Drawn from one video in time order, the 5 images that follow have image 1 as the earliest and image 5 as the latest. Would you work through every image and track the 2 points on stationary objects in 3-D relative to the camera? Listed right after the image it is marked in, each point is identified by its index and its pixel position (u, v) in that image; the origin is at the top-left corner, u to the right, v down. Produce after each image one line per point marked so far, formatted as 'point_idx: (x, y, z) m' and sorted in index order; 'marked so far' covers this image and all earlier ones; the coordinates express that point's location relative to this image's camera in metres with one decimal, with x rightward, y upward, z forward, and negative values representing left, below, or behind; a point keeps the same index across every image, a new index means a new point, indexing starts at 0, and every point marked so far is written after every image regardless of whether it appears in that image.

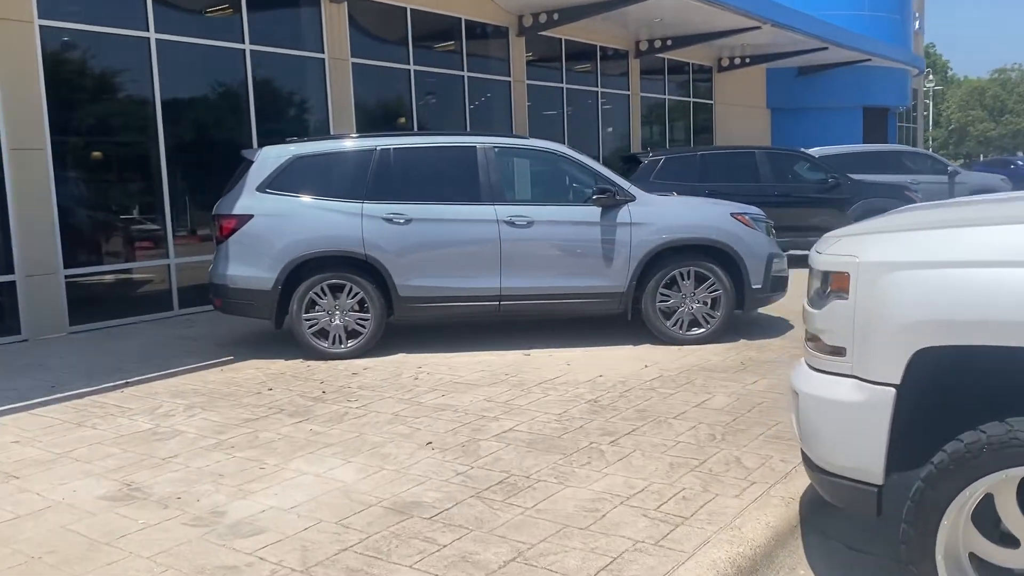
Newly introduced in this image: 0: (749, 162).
0: (+3.6, +1.9, +13.2) m
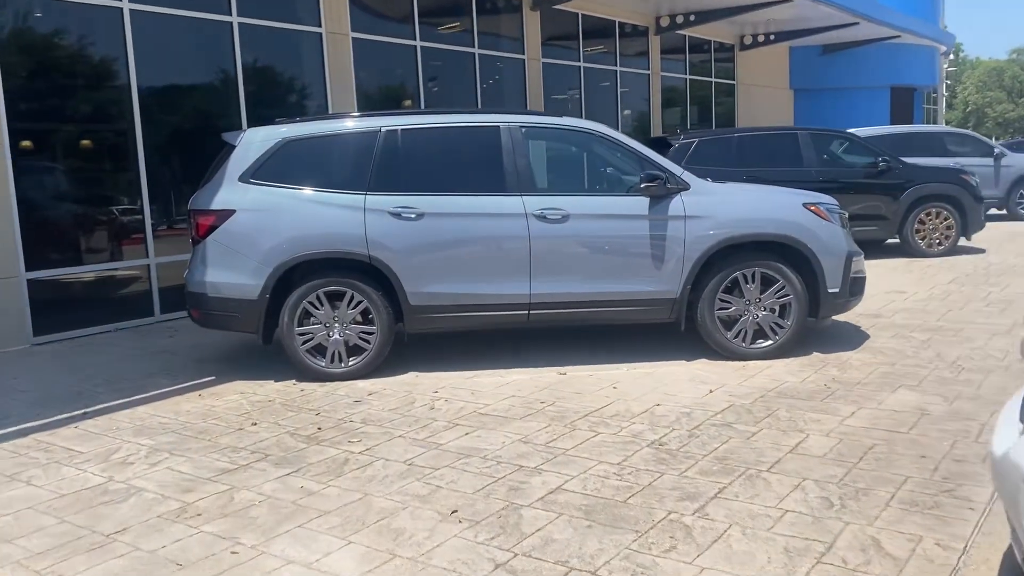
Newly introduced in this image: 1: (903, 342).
0: (+3.8, +2.0, +12.0) m
1: (+3.1, -0.4, +7.0) m
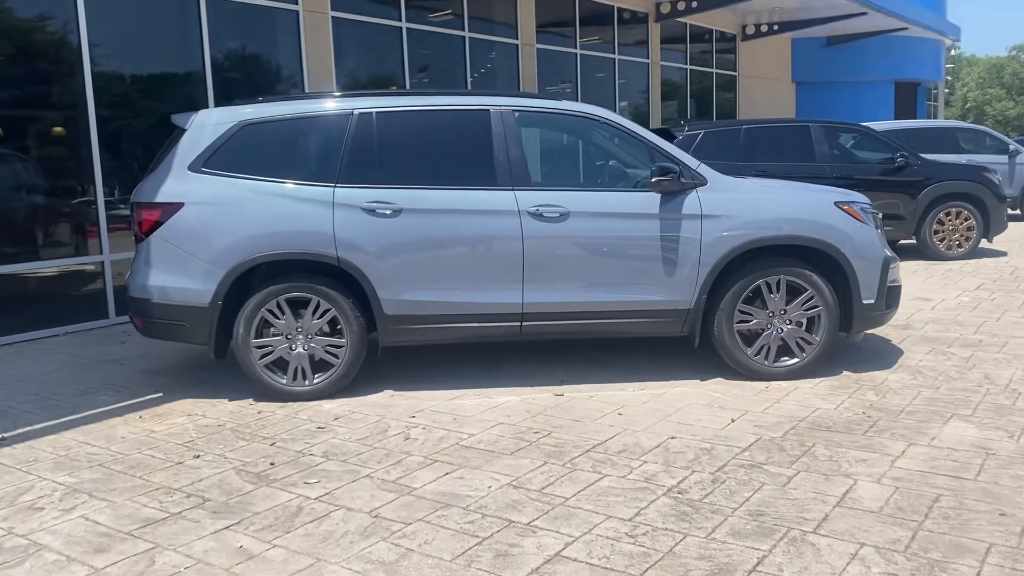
0: (+3.7, +1.9, +11.2) m
1: (+3.0, -0.5, +6.2) m
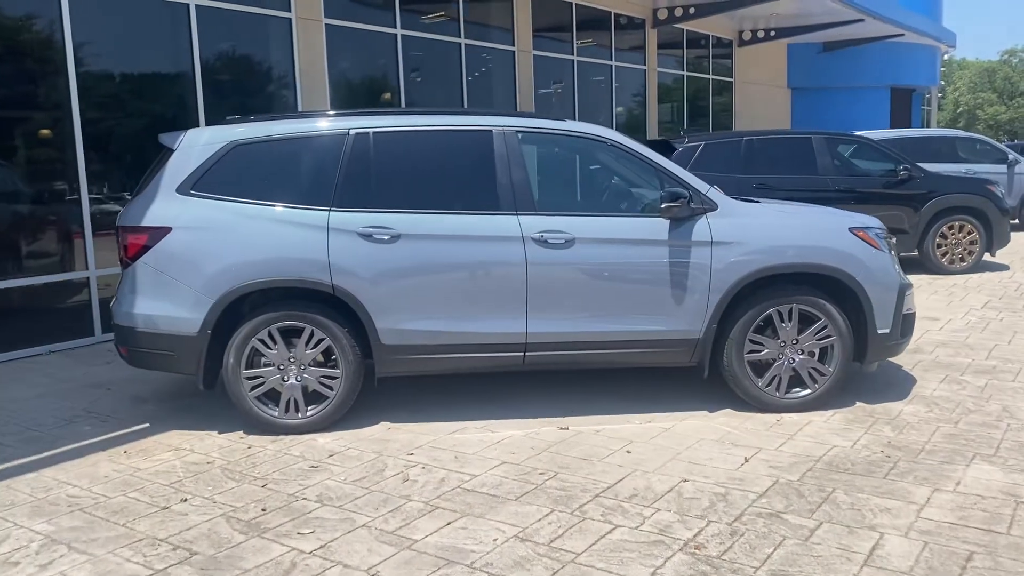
0: (+3.7, +1.7, +11.0) m
1: (+3.0, -0.7, +6.0) m
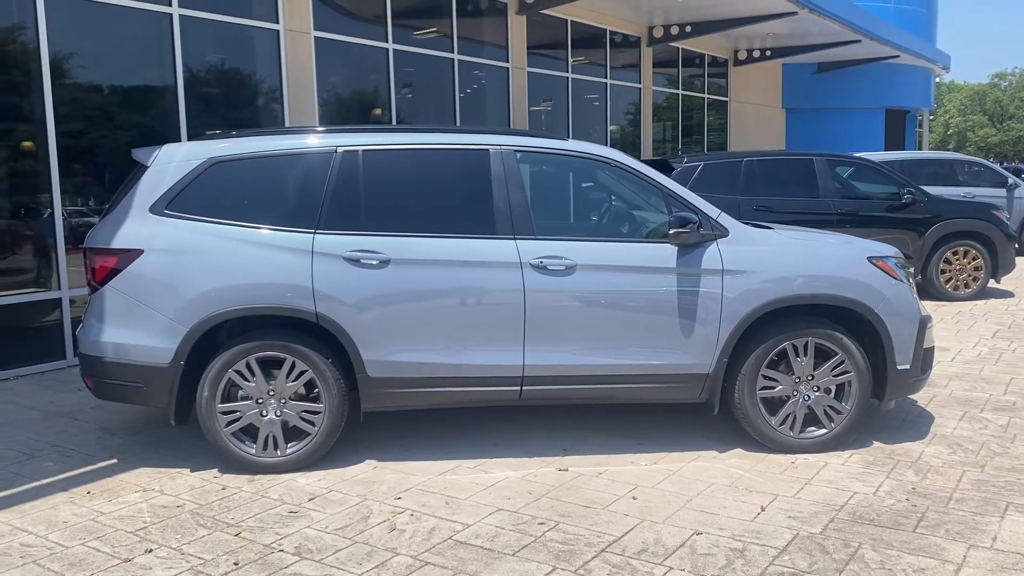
0: (+3.6, +1.4, +10.7) m
1: (+3.0, -0.9, +5.7) m
